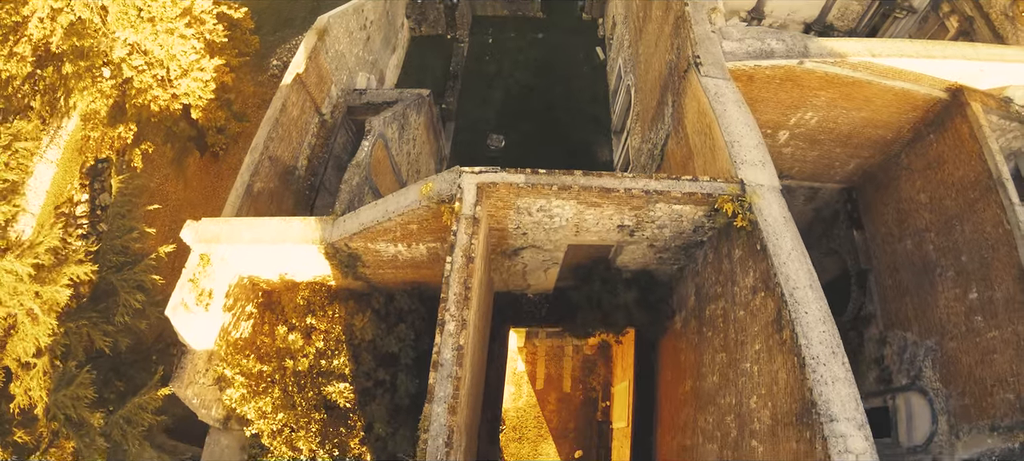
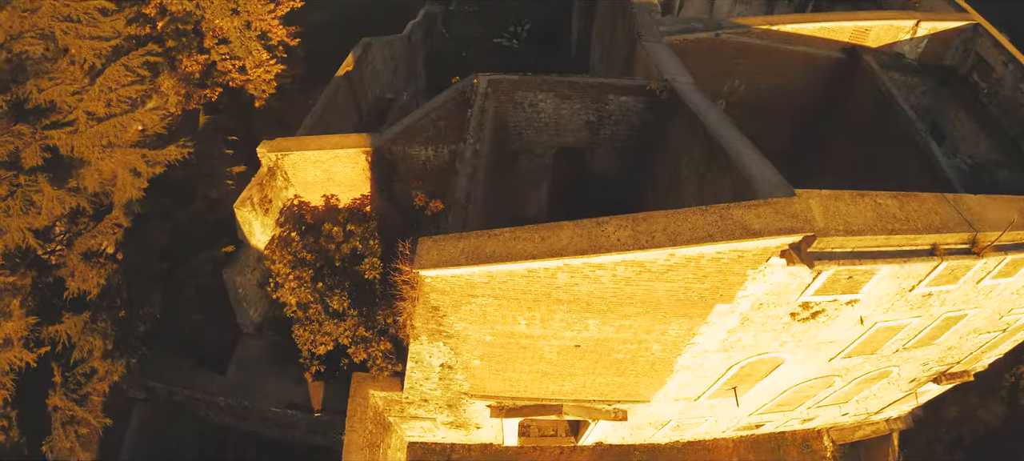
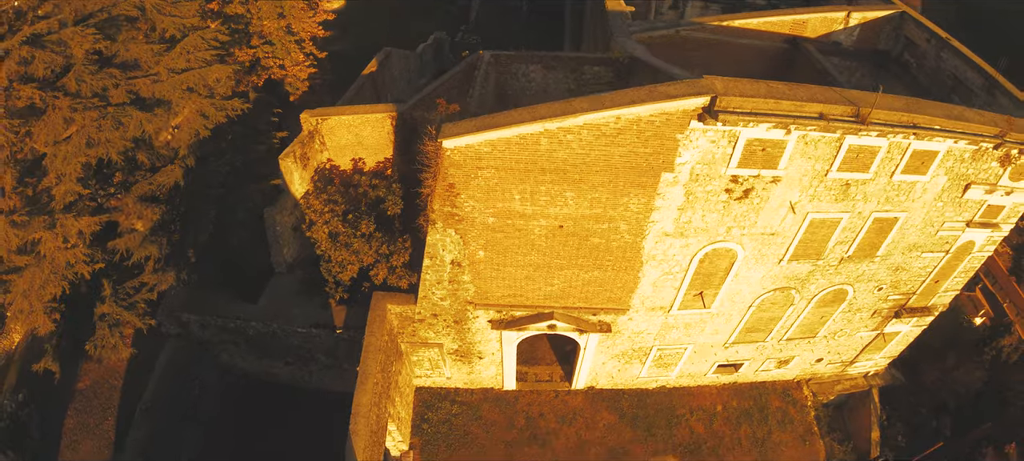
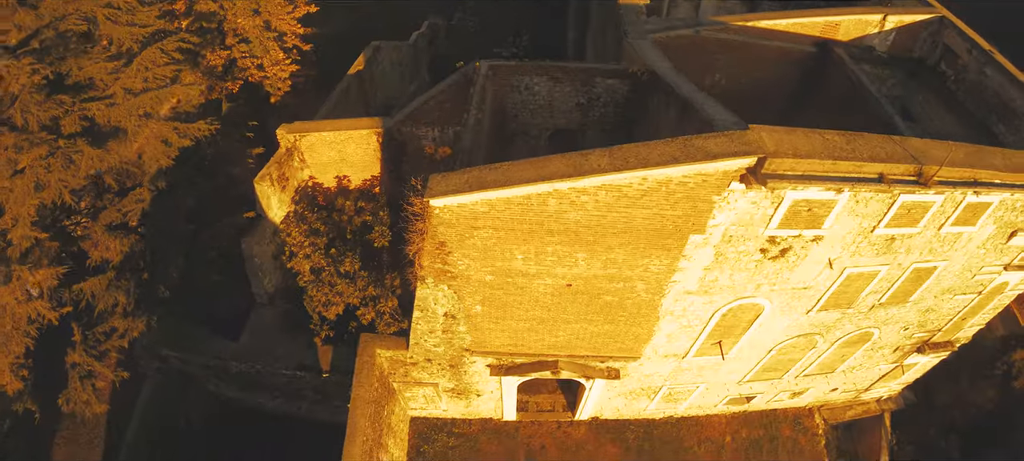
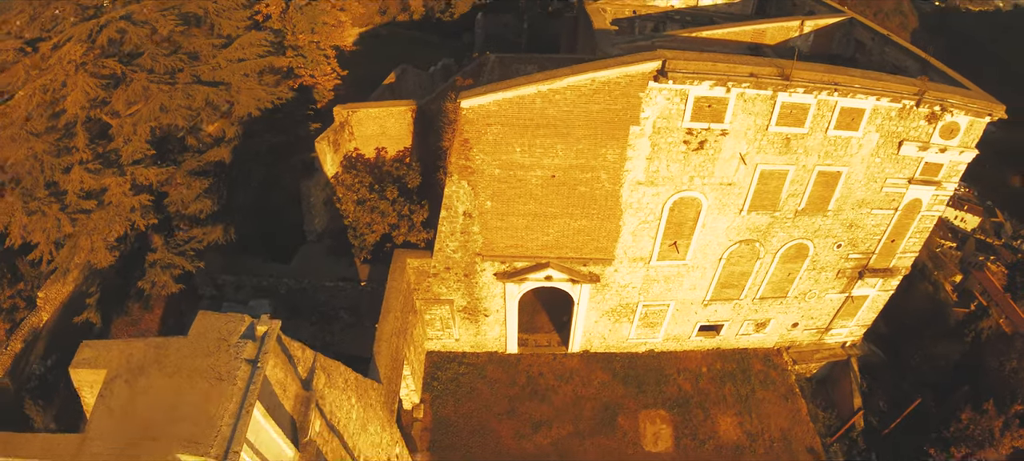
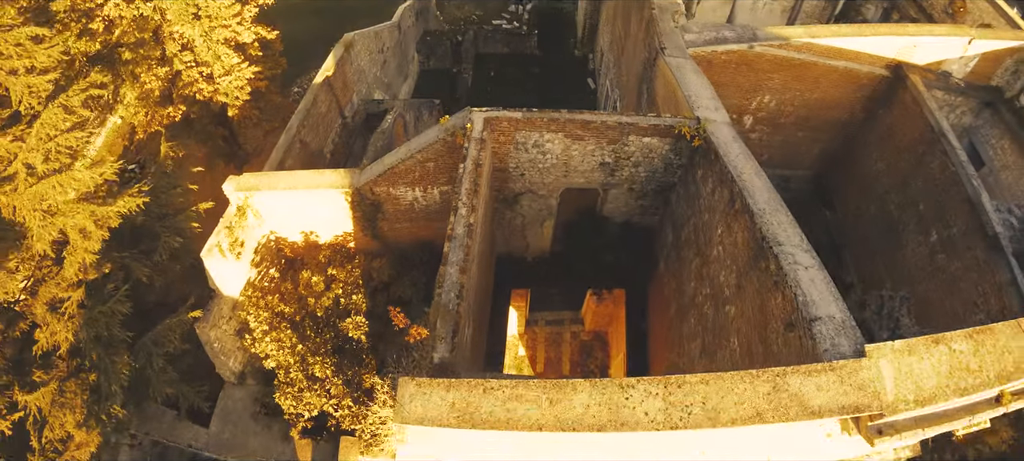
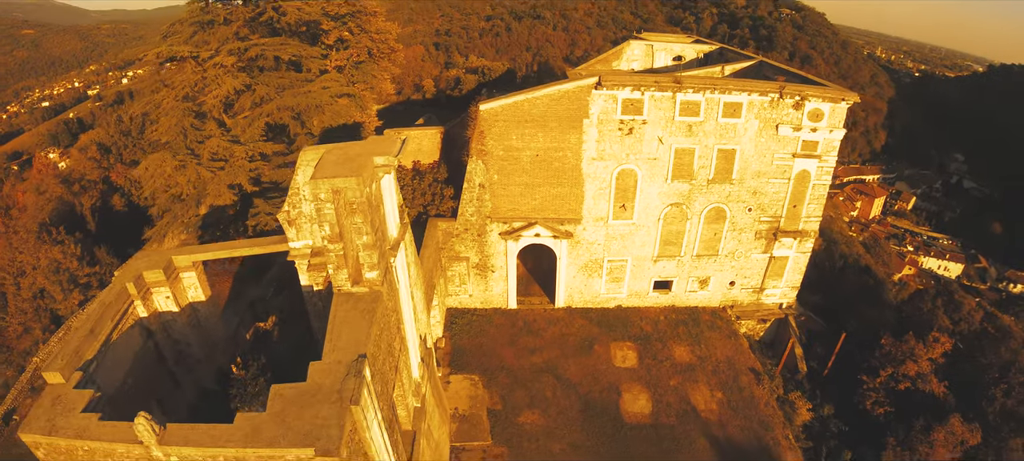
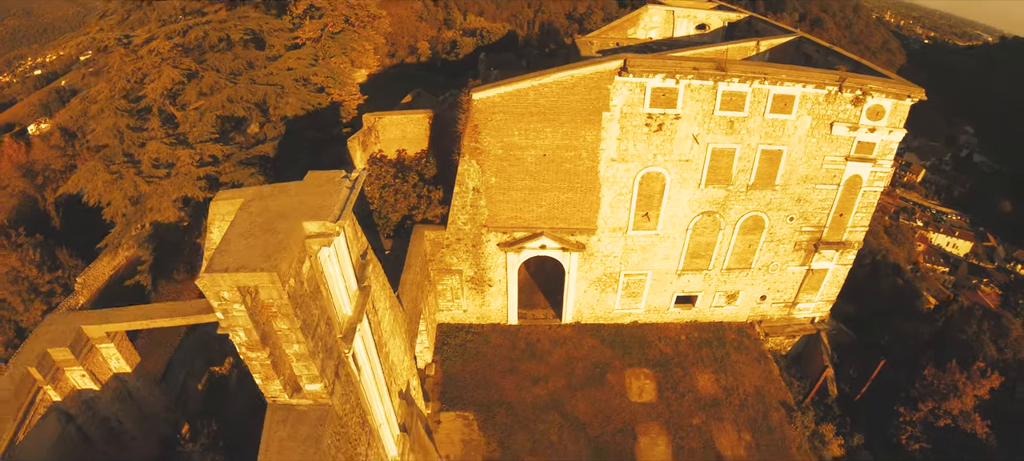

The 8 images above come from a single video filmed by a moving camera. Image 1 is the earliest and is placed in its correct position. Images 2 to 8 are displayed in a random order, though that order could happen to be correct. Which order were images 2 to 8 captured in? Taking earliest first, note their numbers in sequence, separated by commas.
6, 2, 4, 3, 5, 8, 7
